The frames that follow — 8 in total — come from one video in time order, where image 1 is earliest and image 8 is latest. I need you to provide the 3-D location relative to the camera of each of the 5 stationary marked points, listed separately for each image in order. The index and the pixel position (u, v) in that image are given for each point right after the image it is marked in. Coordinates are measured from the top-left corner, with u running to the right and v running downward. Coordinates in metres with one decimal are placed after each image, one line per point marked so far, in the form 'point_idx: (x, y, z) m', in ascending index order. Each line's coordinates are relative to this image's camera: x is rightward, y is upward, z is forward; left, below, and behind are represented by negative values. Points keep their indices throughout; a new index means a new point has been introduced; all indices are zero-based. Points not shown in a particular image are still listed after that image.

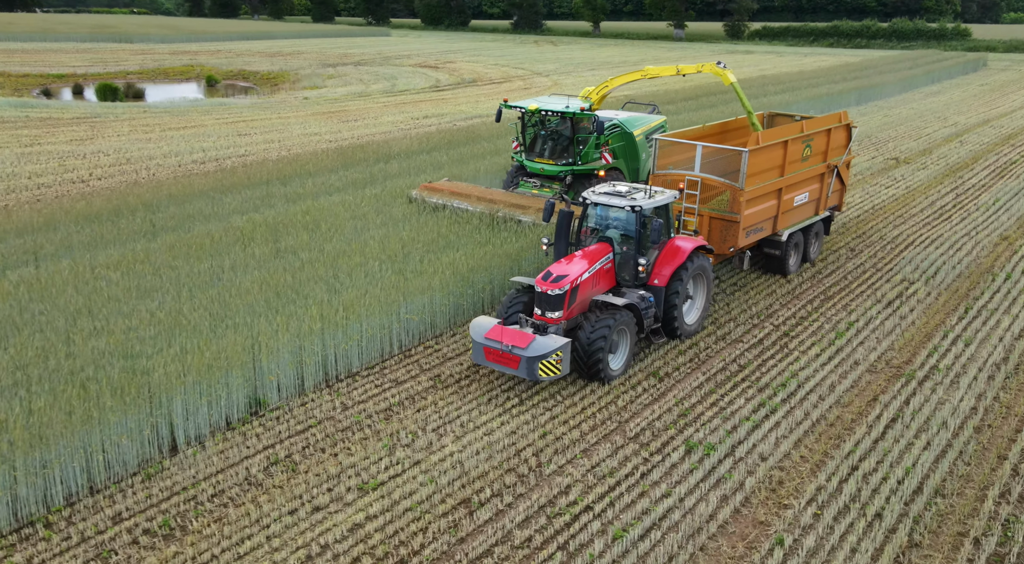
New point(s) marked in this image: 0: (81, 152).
0: (-8.8, +2.7, +17.2) m
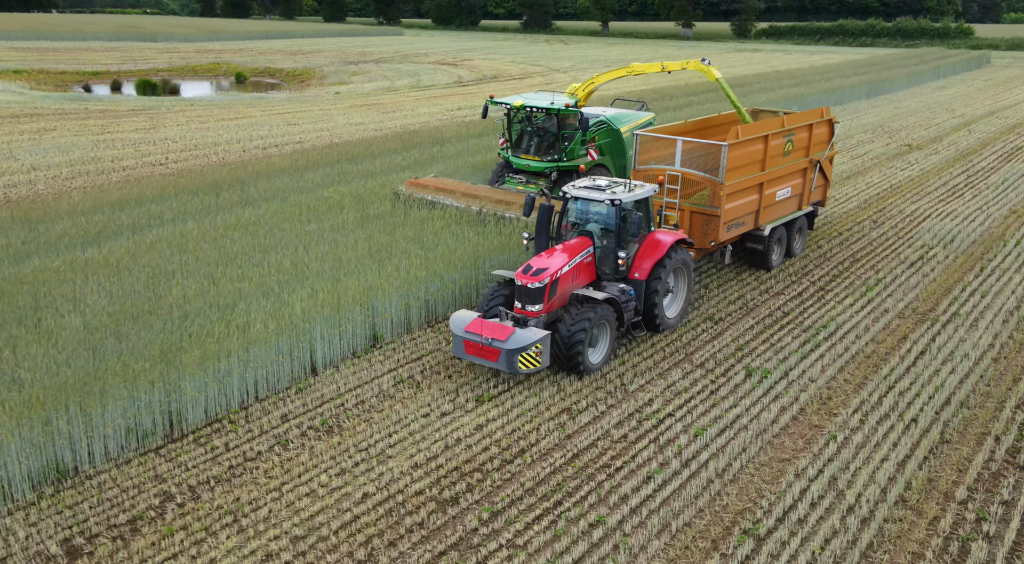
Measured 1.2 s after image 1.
0: (-7.9, +3.2, +18.4) m
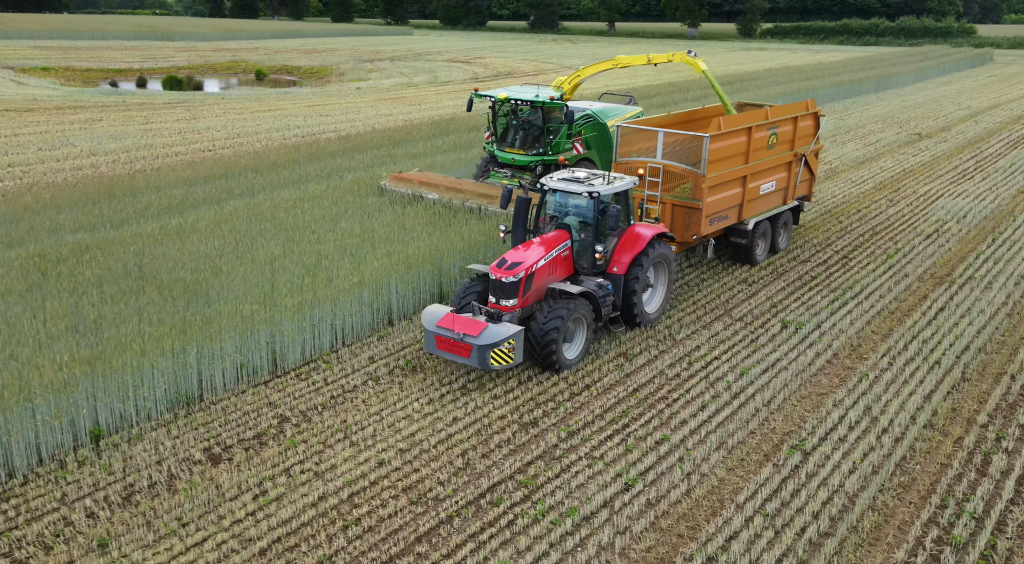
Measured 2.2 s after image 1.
0: (-7.3, +3.6, +19.3) m
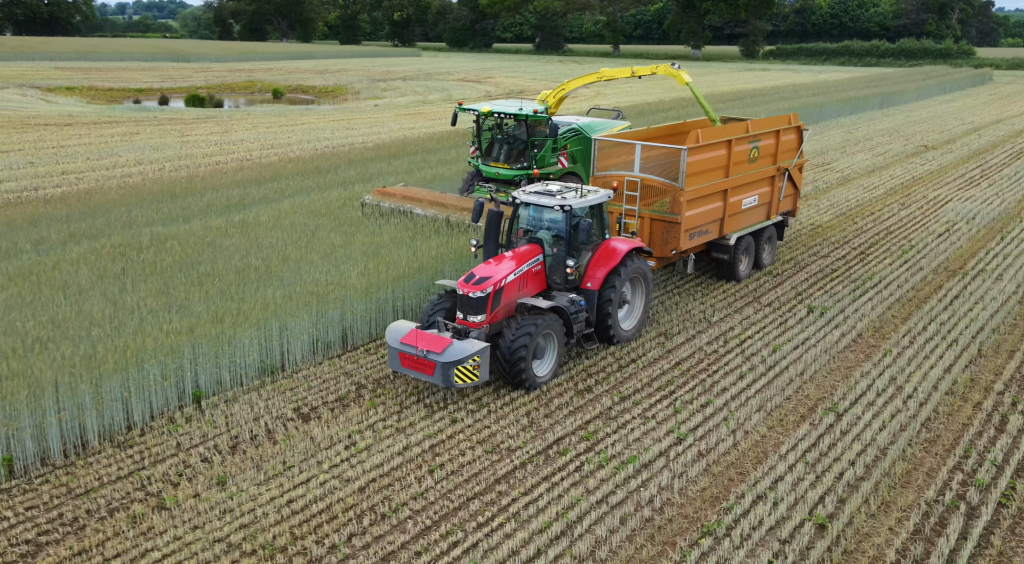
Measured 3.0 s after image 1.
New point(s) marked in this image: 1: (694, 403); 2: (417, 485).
0: (-6.8, +3.4, +20.1) m
1: (+1.6, -1.1, +7.4) m
2: (-0.7, -1.5, +6.0) m
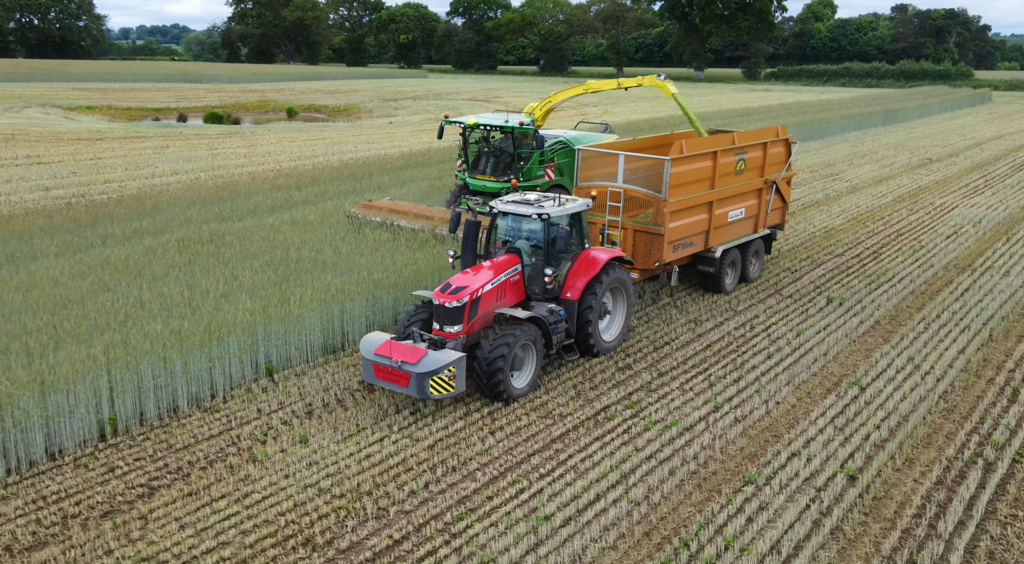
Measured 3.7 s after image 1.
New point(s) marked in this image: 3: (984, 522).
0: (-6.3, +3.2, +20.8) m
1: (+2.1, -0.9, +8.0) m
2: (-0.2, -1.3, +6.6) m
3: (+3.2, -1.6, +5.7) m
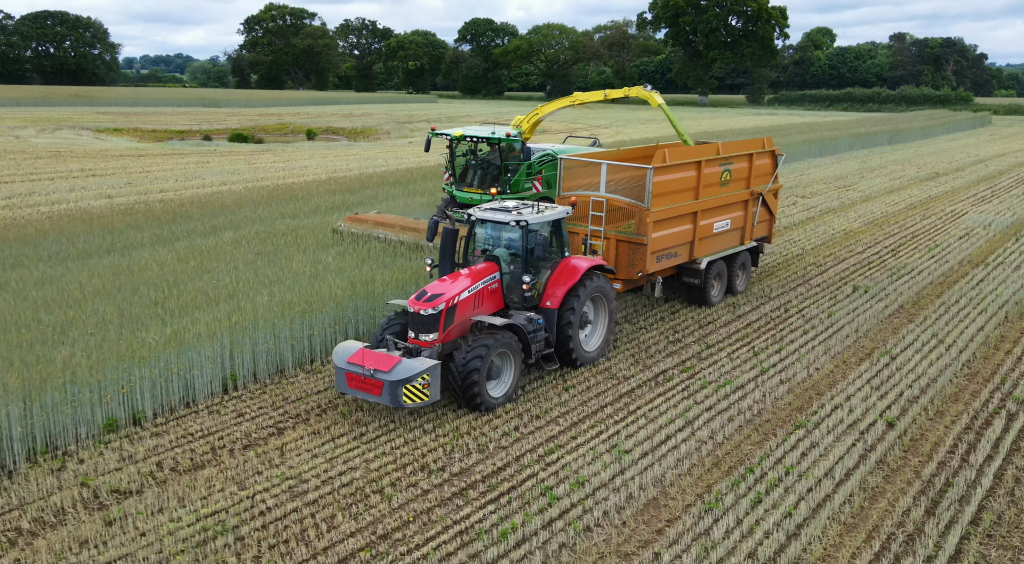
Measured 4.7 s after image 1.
0: (-5.6, +3.0, +21.7) m
1: (+2.7, -0.7, +8.8) m
2: (+0.4, -1.0, +7.4) m
3: (+3.9, -1.4, +6.5) m
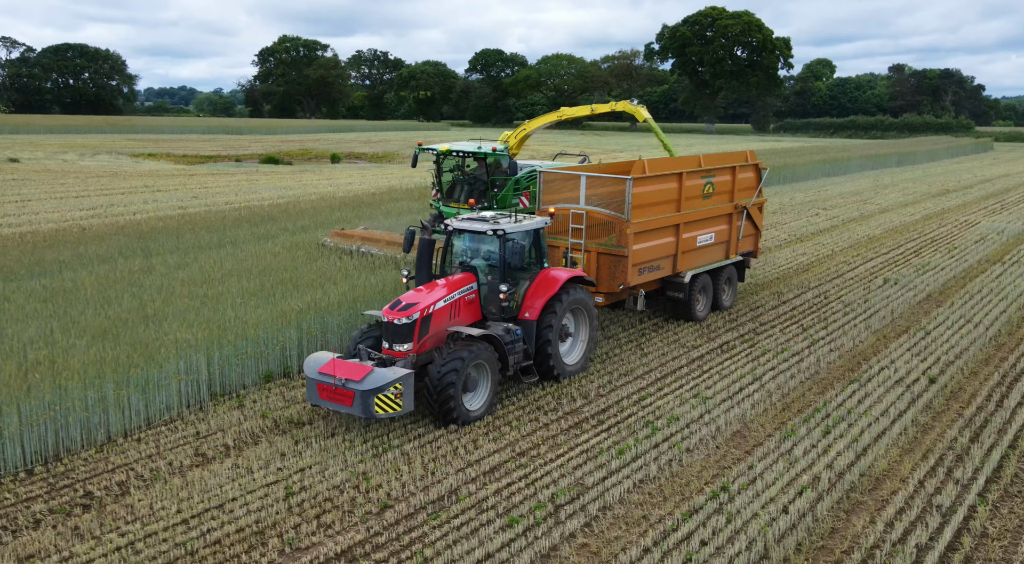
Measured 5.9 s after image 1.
0: (-4.7, +2.7, +23.0) m
1: (+3.6, -0.5, +9.9) m
2: (+1.3, -0.8, +8.5) m
3: (+4.8, -1.1, +7.6) m
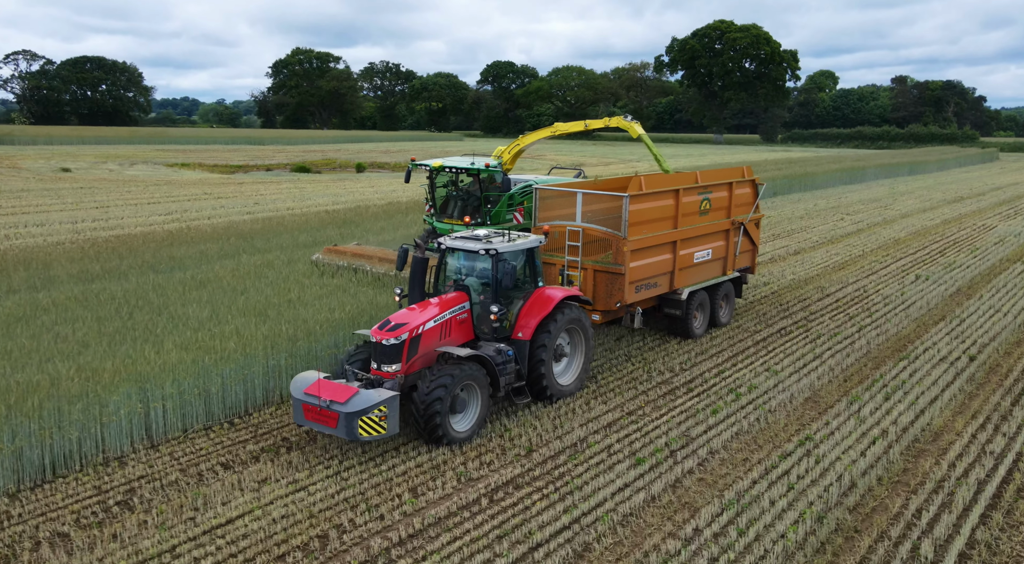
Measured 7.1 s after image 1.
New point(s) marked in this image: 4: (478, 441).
0: (-3.7, +2.6, +24.1) m
1: (+4.6, -0.4, +10.9) m
2: (+2.3, -0.7, +9.6) m
3: (+5.7, -1.0, +8.6) m
4: (-0.3, -1.3, +6.6) m
